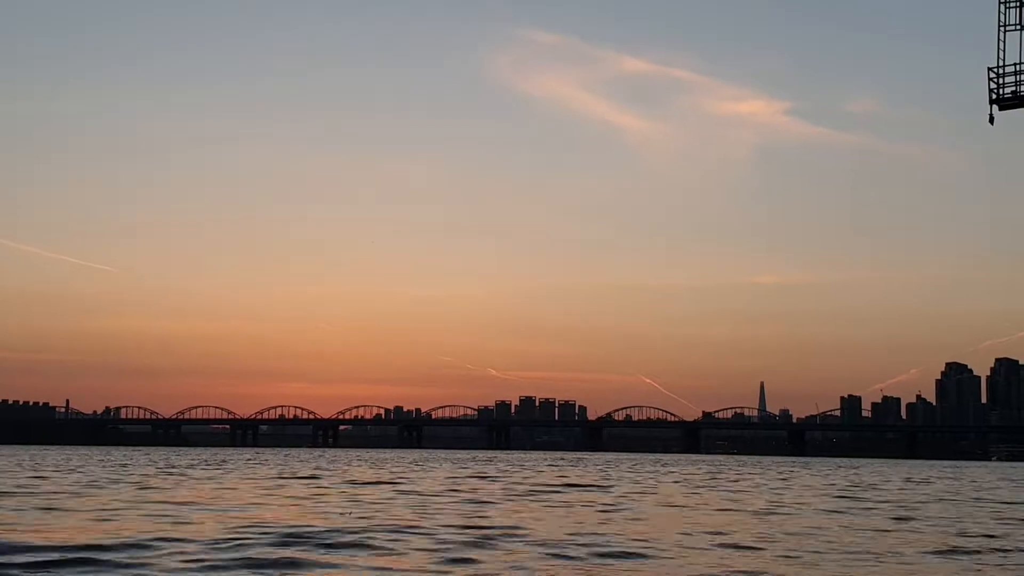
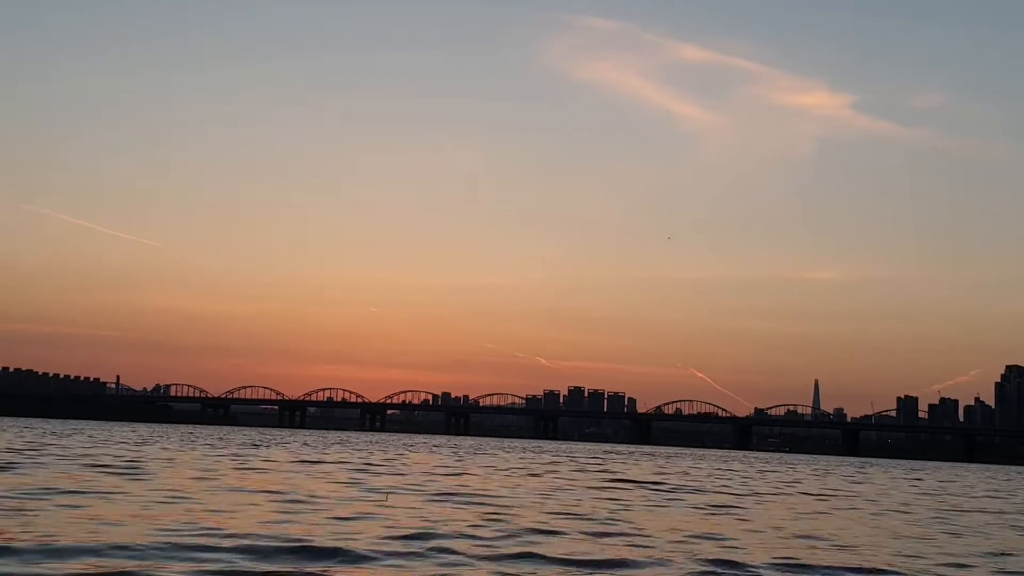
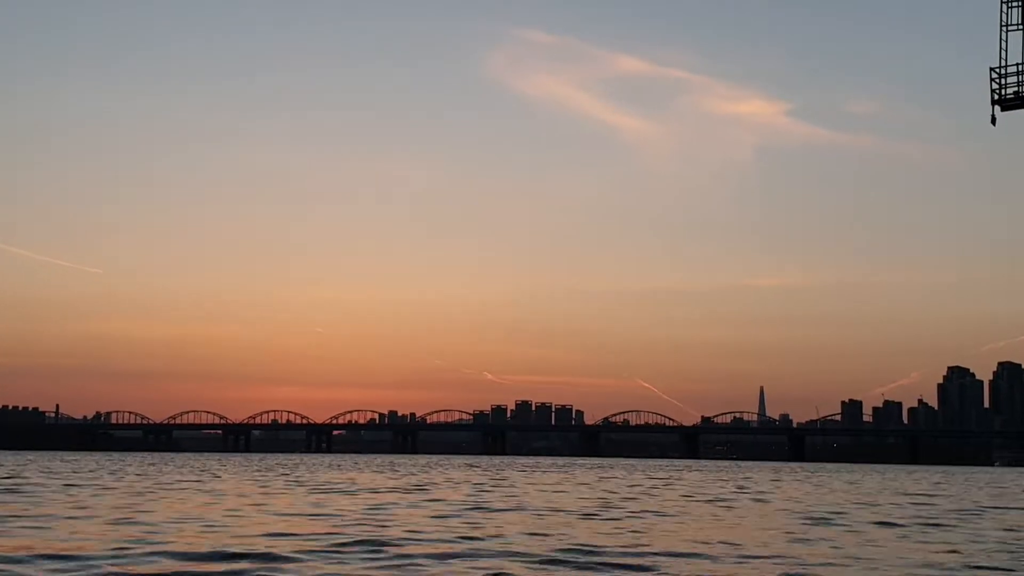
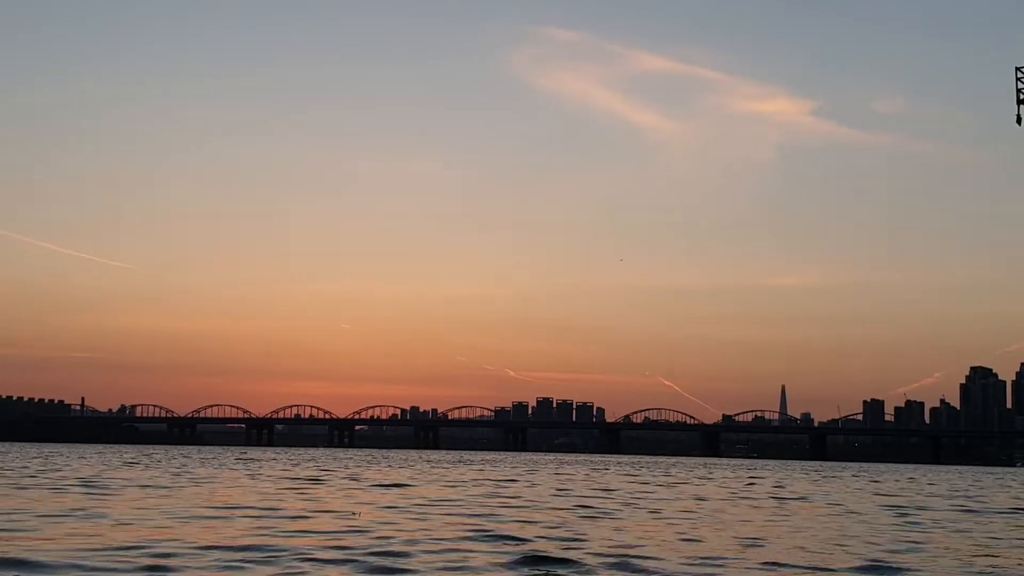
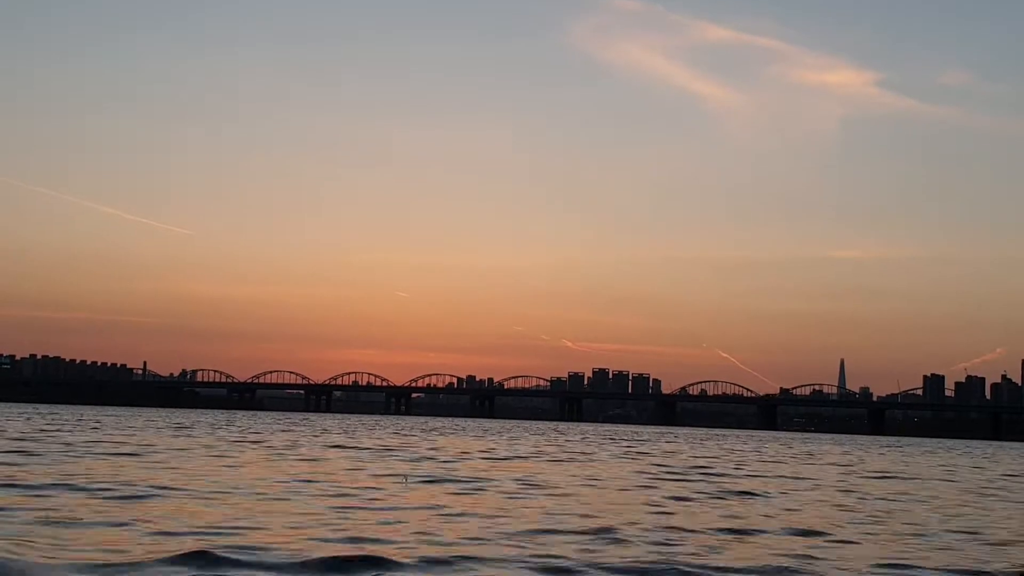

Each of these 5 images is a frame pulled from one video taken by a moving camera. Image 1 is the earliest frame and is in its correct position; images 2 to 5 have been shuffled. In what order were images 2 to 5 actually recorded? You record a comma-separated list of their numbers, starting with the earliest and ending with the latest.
3, 4, 2, 5
